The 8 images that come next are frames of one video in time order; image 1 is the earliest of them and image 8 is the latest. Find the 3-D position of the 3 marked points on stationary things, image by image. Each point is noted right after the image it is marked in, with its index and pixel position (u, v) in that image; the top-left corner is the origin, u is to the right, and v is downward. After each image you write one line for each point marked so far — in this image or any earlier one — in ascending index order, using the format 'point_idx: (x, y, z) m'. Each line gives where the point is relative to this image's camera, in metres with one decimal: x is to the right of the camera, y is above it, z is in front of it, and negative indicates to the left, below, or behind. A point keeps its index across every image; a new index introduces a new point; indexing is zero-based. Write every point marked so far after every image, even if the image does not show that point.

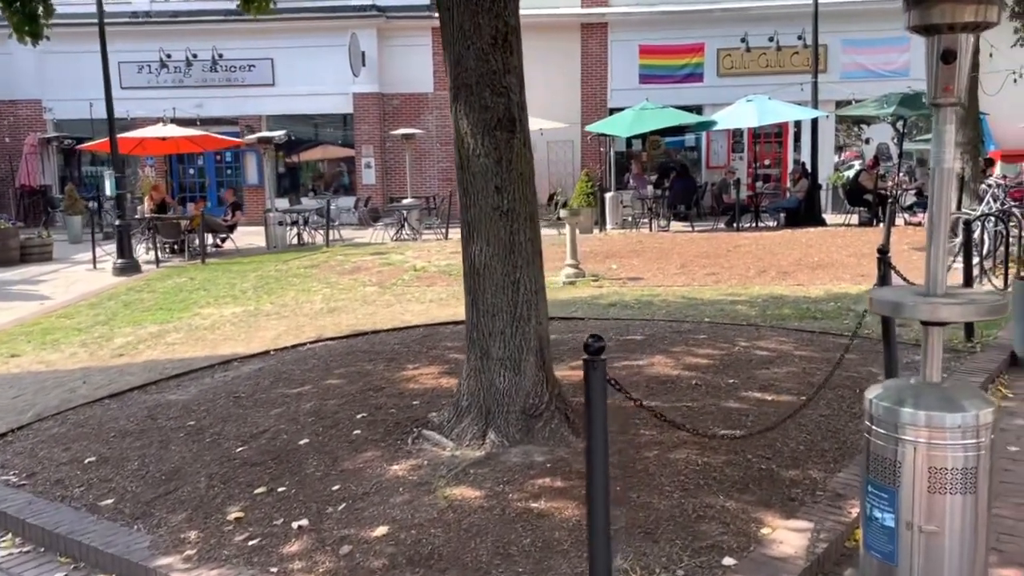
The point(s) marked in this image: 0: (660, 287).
0: (+1.7, 0.0, +9.6) m
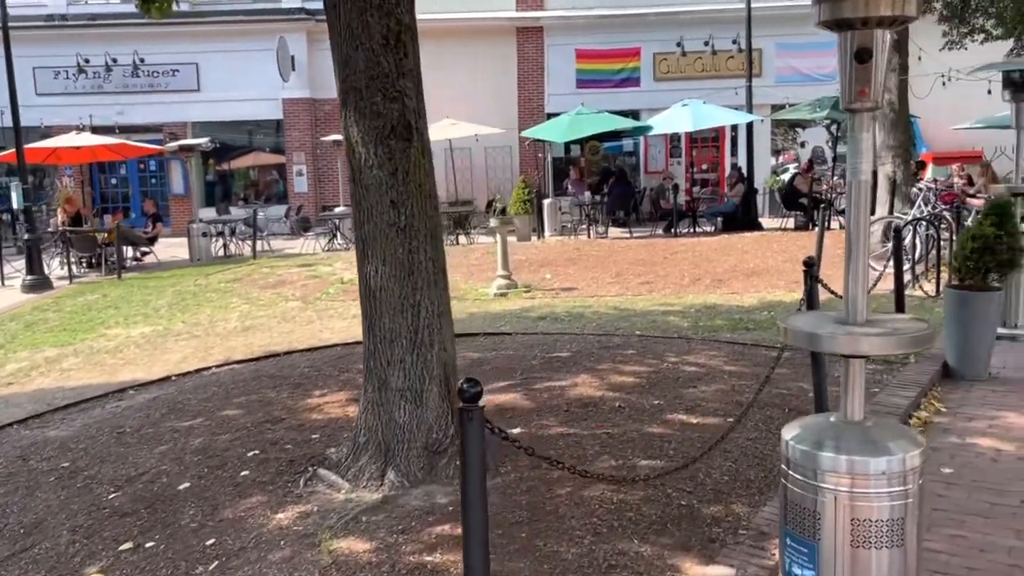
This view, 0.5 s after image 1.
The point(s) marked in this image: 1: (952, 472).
0: (+0.9, -0.1, +9.3) m
1: (+2.2, -0.9, +4.2) m
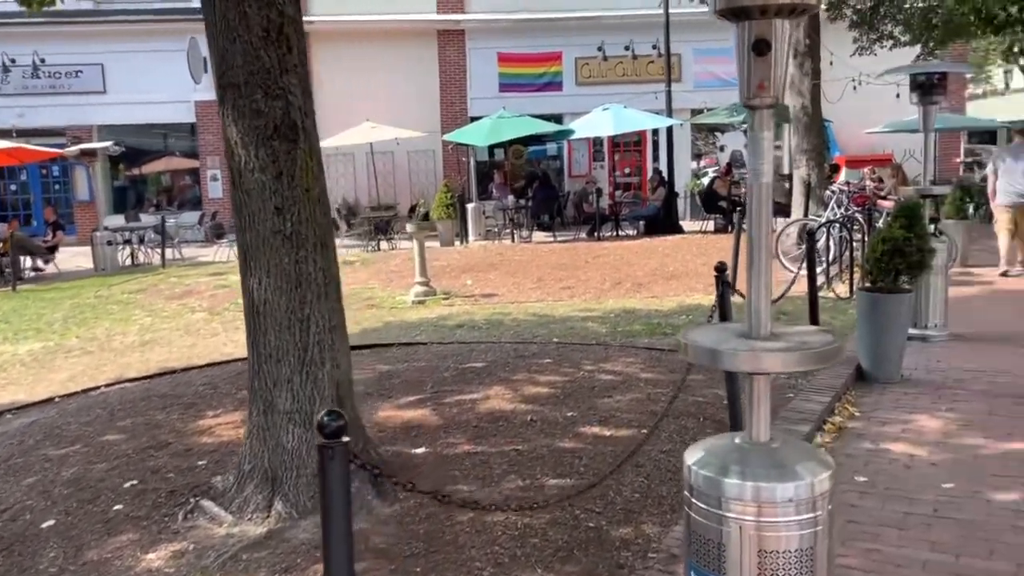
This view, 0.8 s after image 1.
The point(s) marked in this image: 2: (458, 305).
0: (0.0, -0.2, +9.1) m
1: (+1.7, -0.9, +4.1) m
2: (-0.6, -0.2, +9.0) m
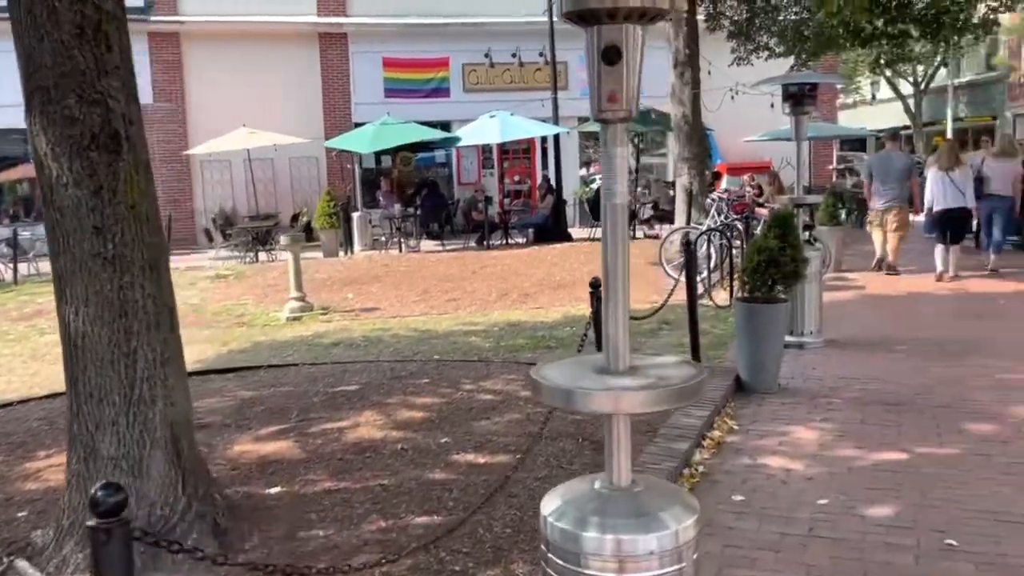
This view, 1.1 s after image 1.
0: (-1.2, -0.3, +8.8) m
1: (+1.1, -1.0, +4.0) m
2: (-1.8, -0.3, +8.6) m
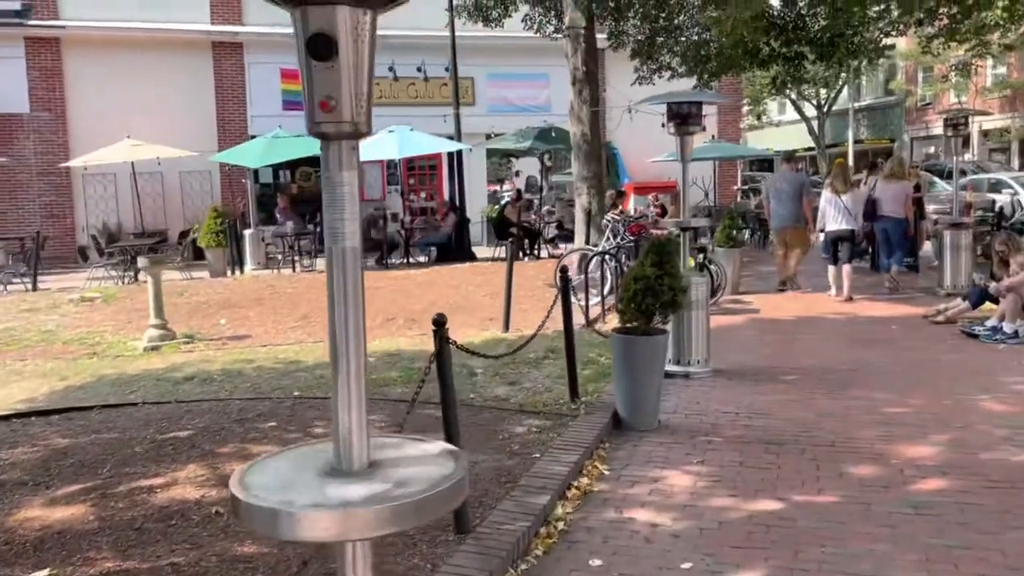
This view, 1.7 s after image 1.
0: (-2.3, -0.6, +8.1) m
1: (+0.4, -1.2, +3.6) m
2: (-2.9, -0.6, +7.9) m
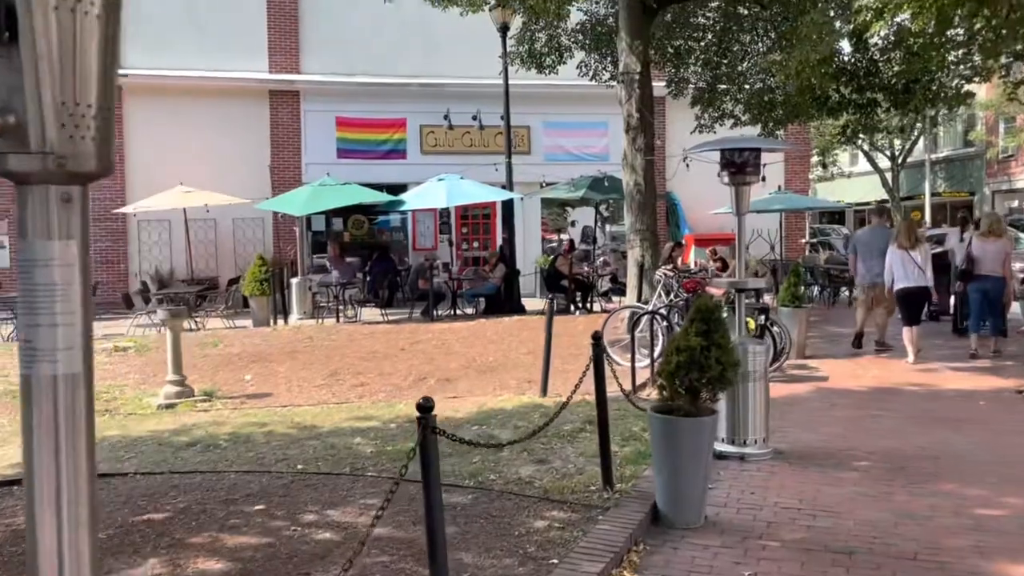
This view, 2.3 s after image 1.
0: (-2.0, -1.1, +7.6) m
1: (+0.3, -1.5, +2.8) m
2: (-2.6, -1.1, +7.4) m
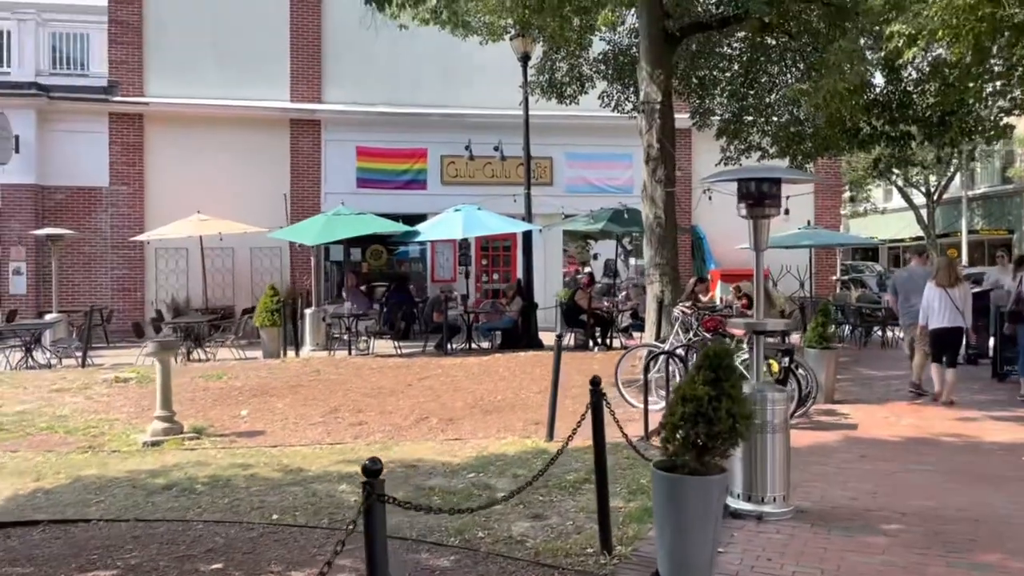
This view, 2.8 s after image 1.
0: (-2.0, -1.4, +7.2) m
1: (+0.2, -1.6, +2.3) m
2: (-2.6, -1.4, +7.0) m
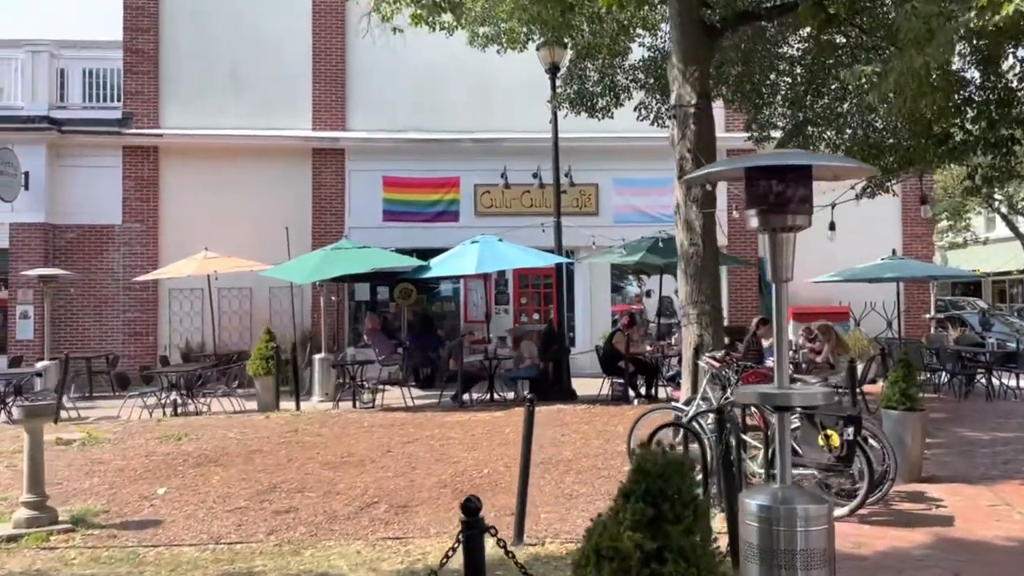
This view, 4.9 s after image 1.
0: (-2.3, -1.7, +5.5) m
1: (-0.6, -1.7, +0.4) m
2: (-2.9, -1.7, +5.4) m
